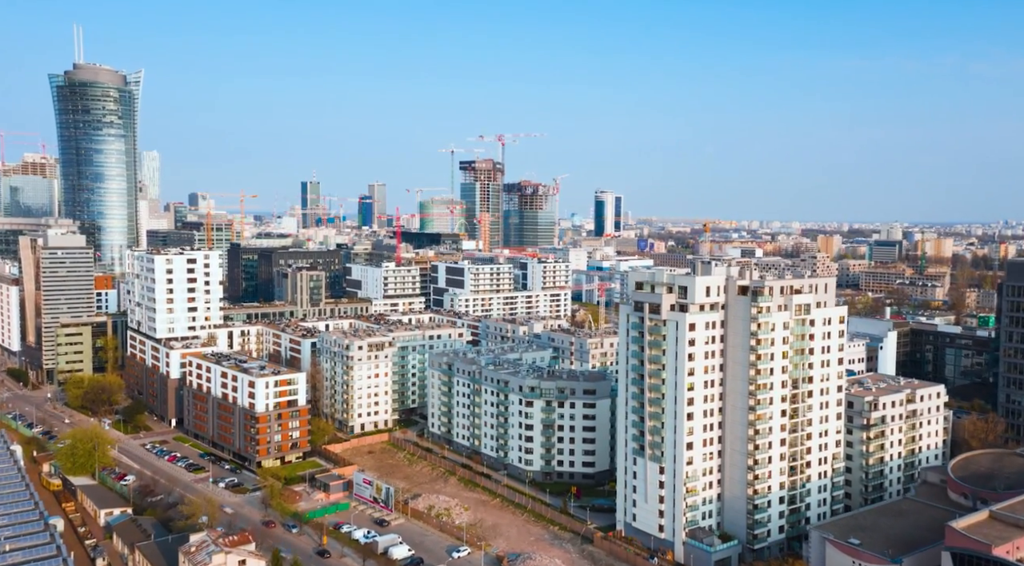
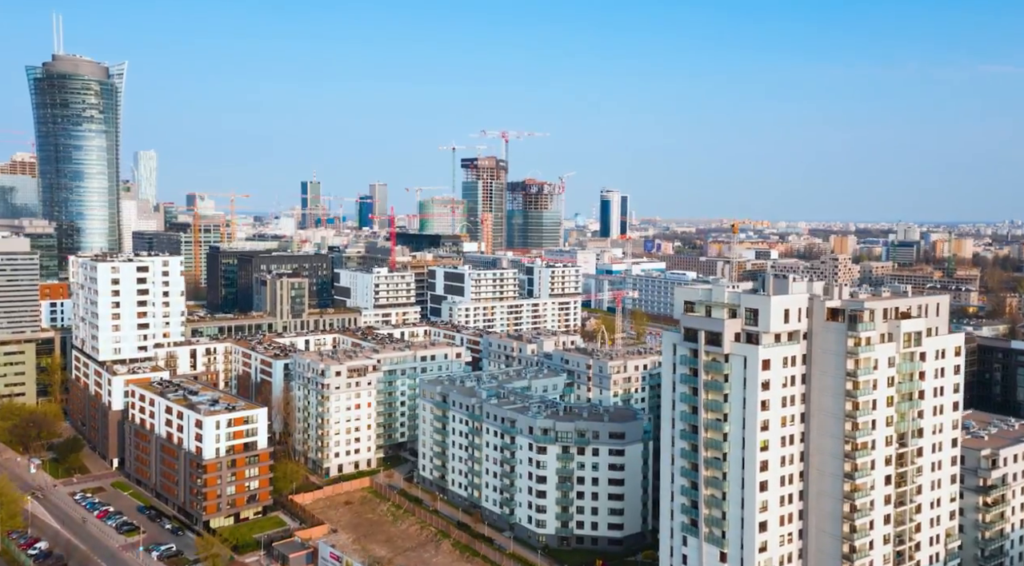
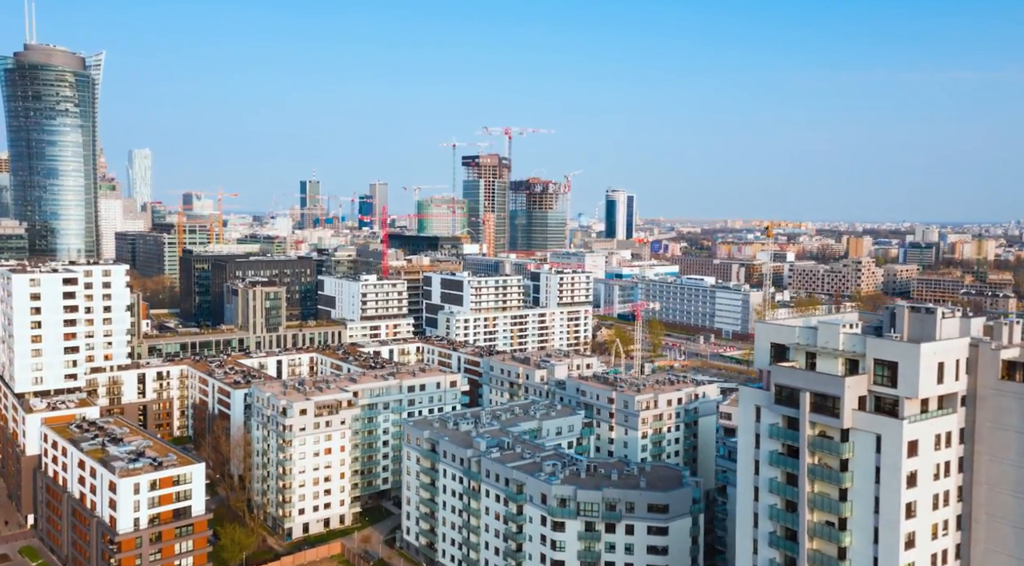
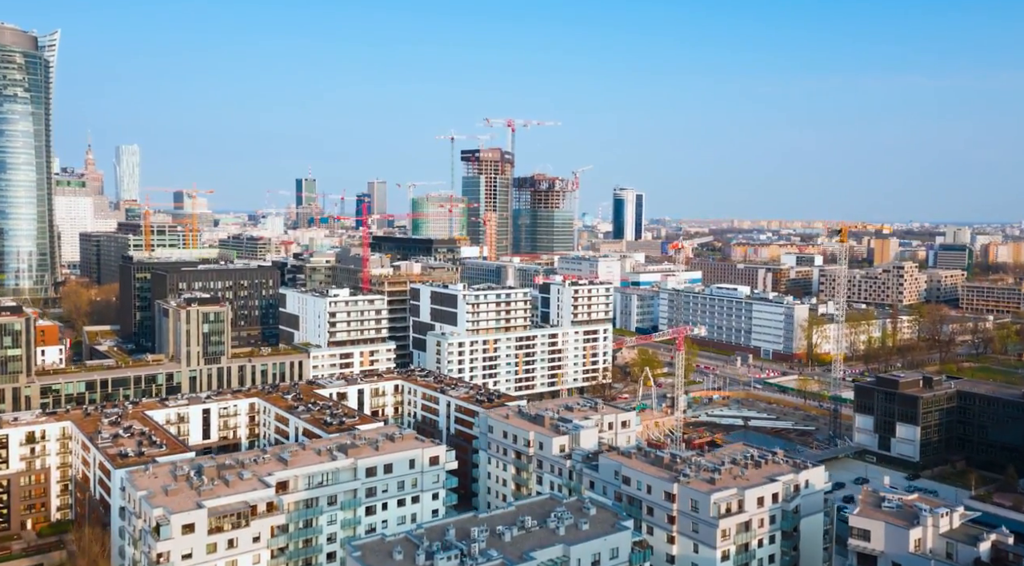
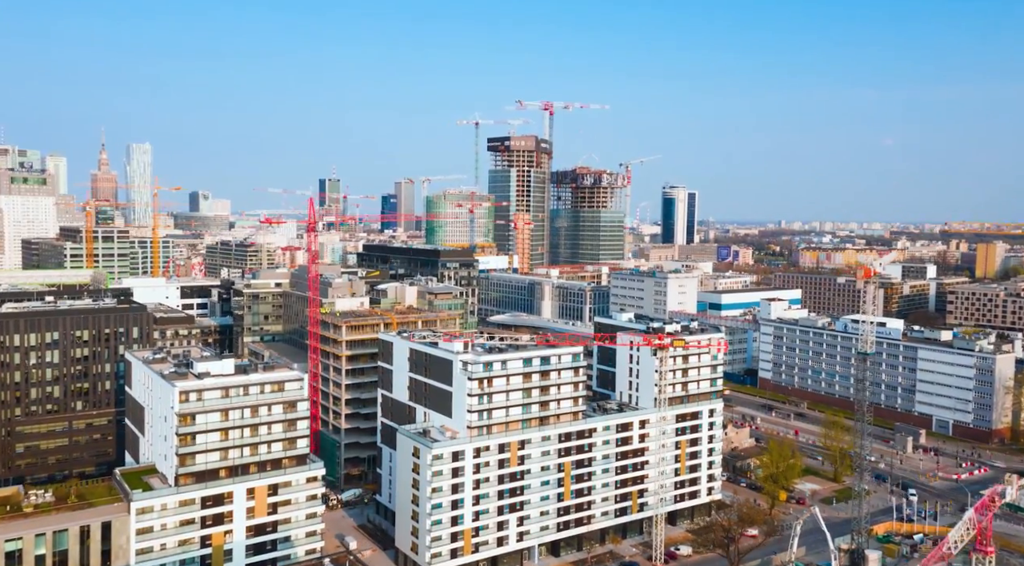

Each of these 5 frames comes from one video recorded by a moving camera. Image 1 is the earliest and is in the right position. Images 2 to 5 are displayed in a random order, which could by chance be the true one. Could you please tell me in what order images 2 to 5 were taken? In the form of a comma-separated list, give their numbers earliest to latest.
2, 3, 4, 5
